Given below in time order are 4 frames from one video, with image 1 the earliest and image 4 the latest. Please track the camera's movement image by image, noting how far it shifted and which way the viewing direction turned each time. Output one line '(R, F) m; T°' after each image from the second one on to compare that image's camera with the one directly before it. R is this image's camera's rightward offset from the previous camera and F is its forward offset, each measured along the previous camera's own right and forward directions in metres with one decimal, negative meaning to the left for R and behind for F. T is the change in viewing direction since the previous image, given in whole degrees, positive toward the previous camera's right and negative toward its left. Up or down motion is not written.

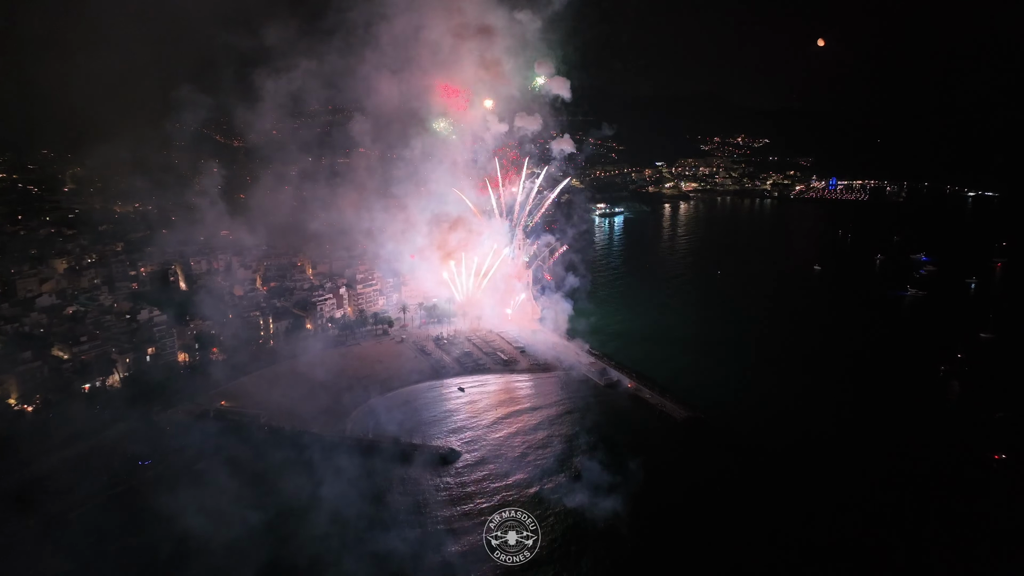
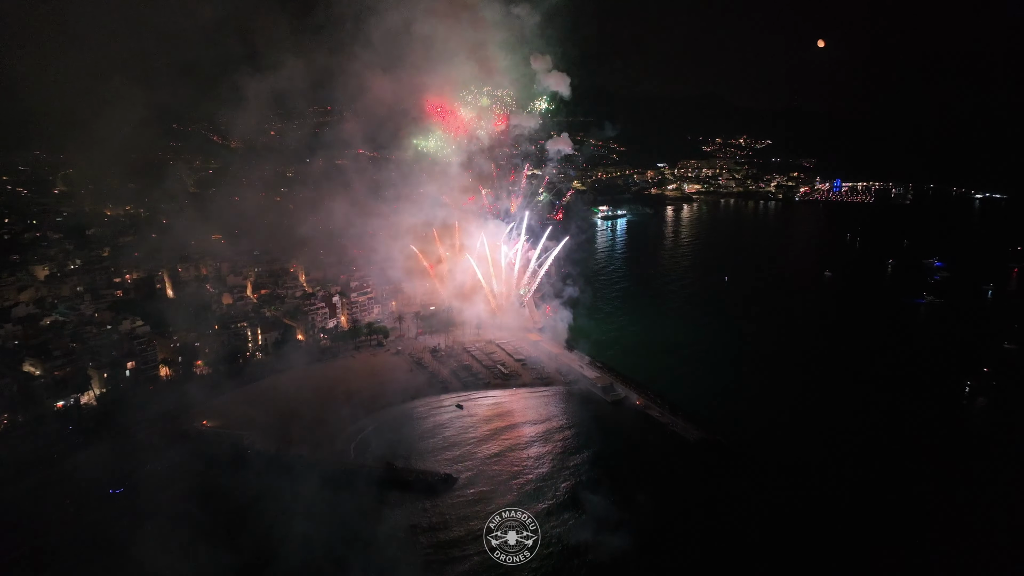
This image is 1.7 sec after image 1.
(0.0, +0.8) m; 0°
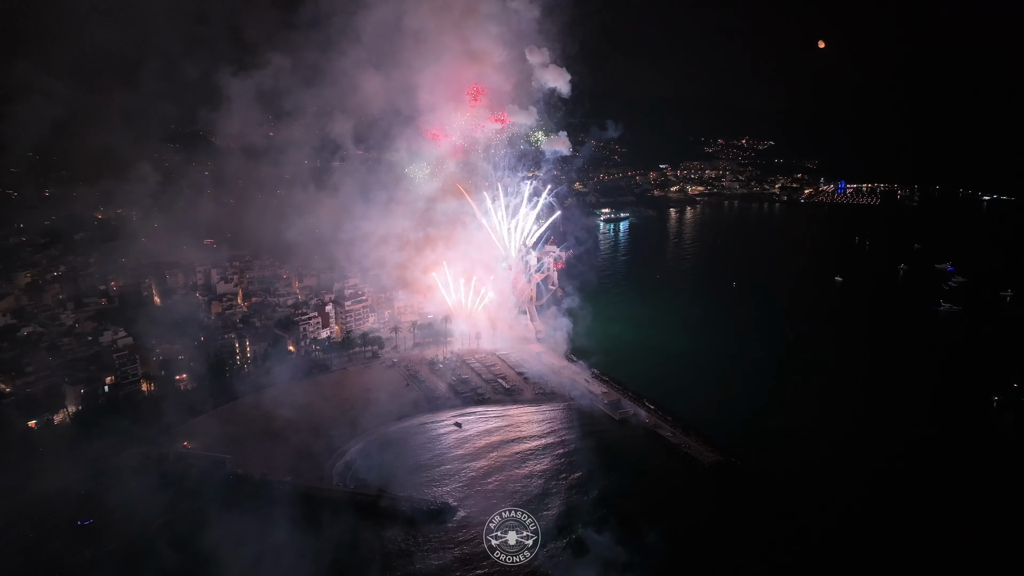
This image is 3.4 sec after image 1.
(0.0, +0.8) m; 0°
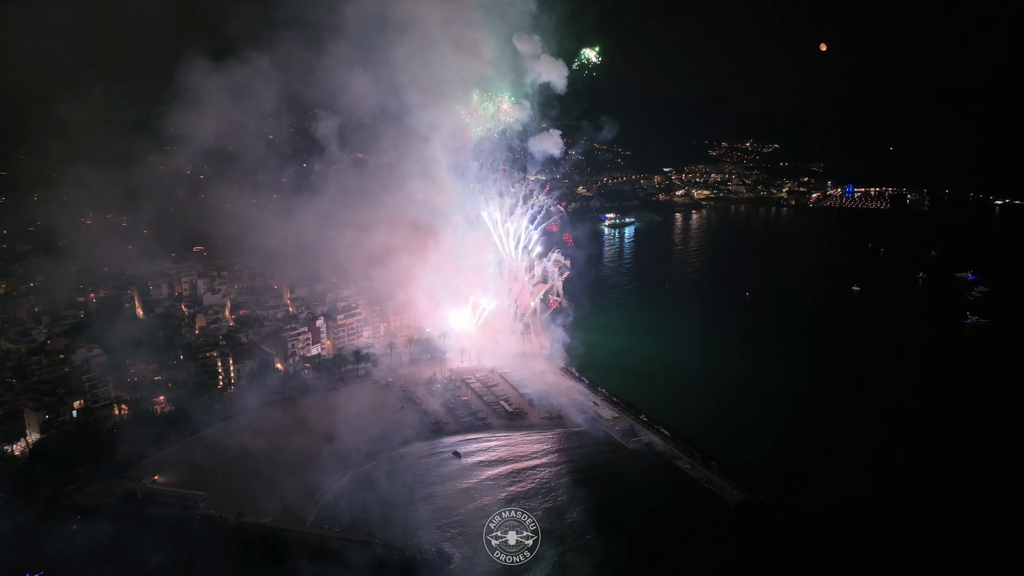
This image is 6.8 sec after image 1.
(-0.1, +1.0) m; 0°
